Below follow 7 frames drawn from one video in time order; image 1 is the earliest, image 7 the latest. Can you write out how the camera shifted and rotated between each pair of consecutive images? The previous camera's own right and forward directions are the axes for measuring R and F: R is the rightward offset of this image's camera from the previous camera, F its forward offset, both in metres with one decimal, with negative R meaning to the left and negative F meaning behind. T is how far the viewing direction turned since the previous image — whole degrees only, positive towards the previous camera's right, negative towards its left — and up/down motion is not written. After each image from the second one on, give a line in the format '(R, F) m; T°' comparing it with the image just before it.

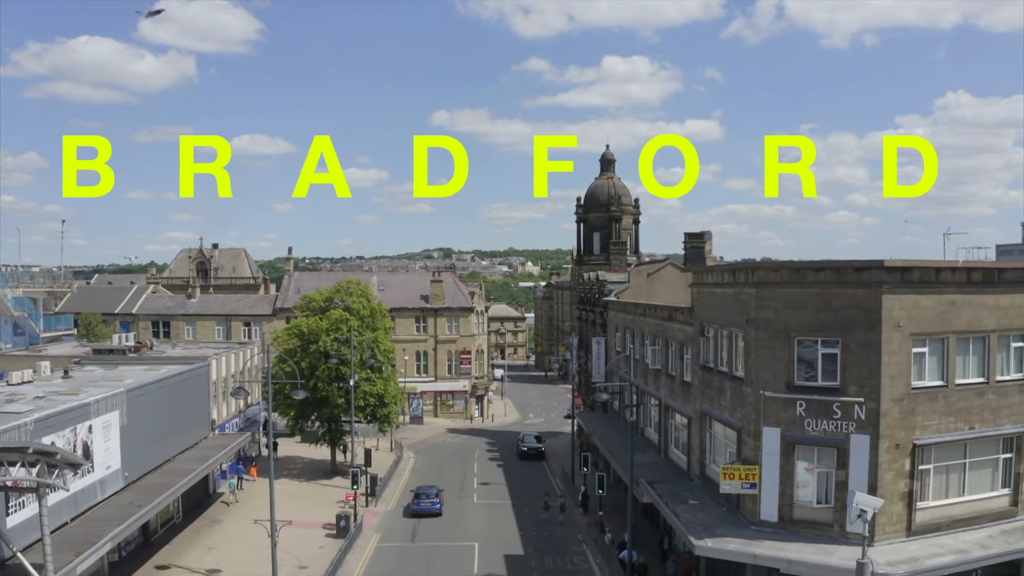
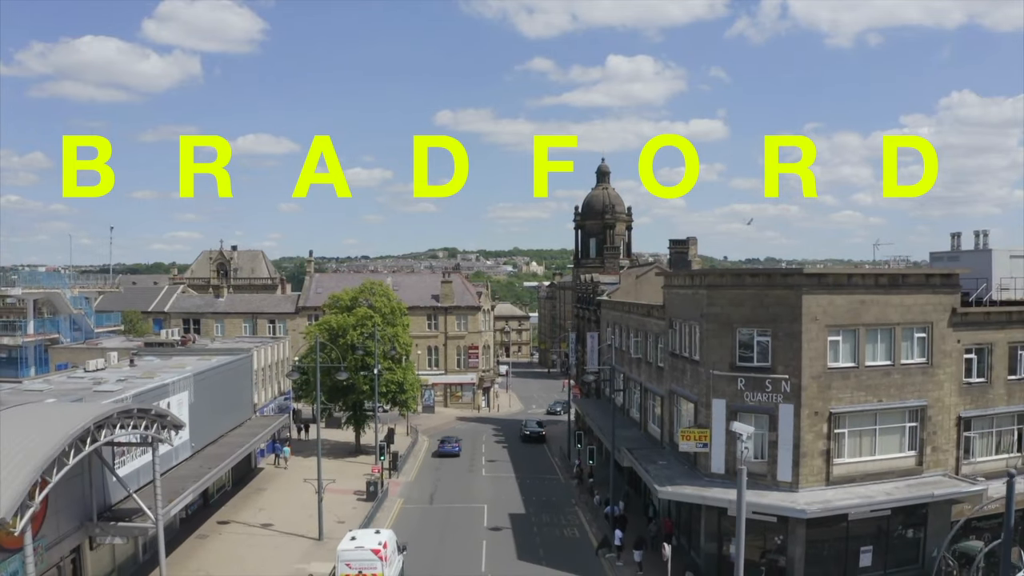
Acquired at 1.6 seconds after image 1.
(0.0, -5.3) m; 0°
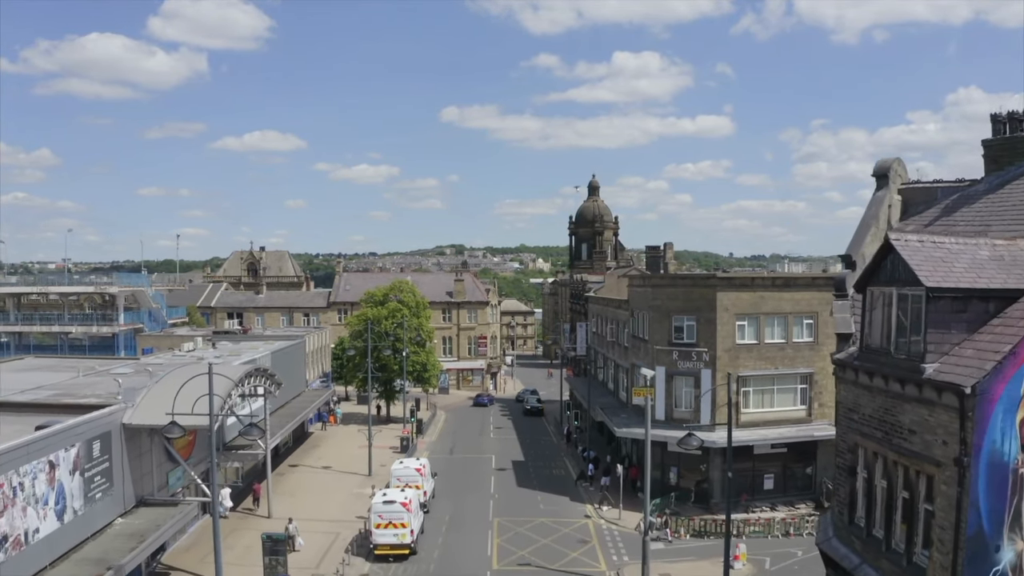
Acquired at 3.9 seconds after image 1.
(+0.3, -10.0) m; 0°
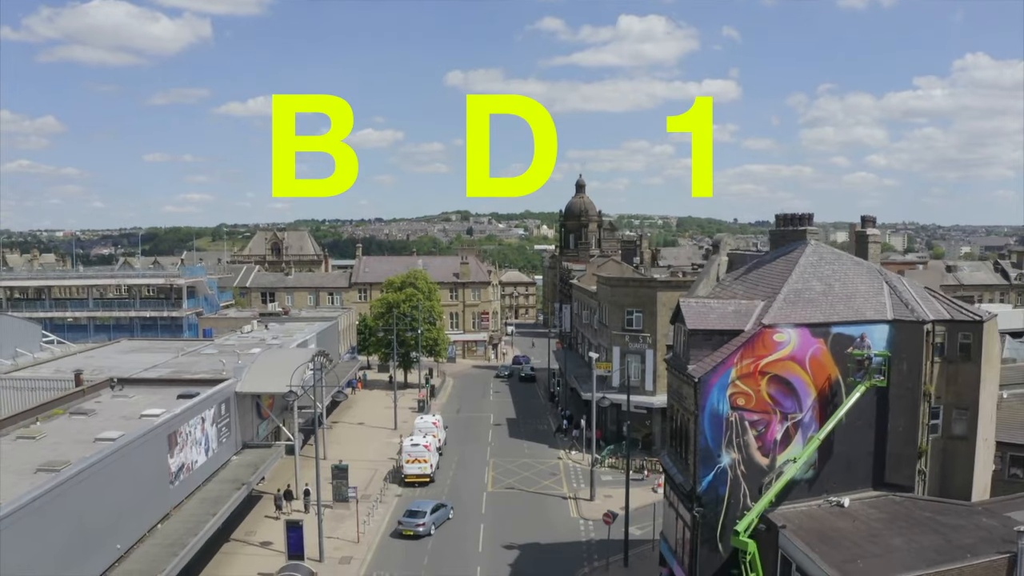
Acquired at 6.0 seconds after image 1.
(+0.8, -11.3) m; 0°
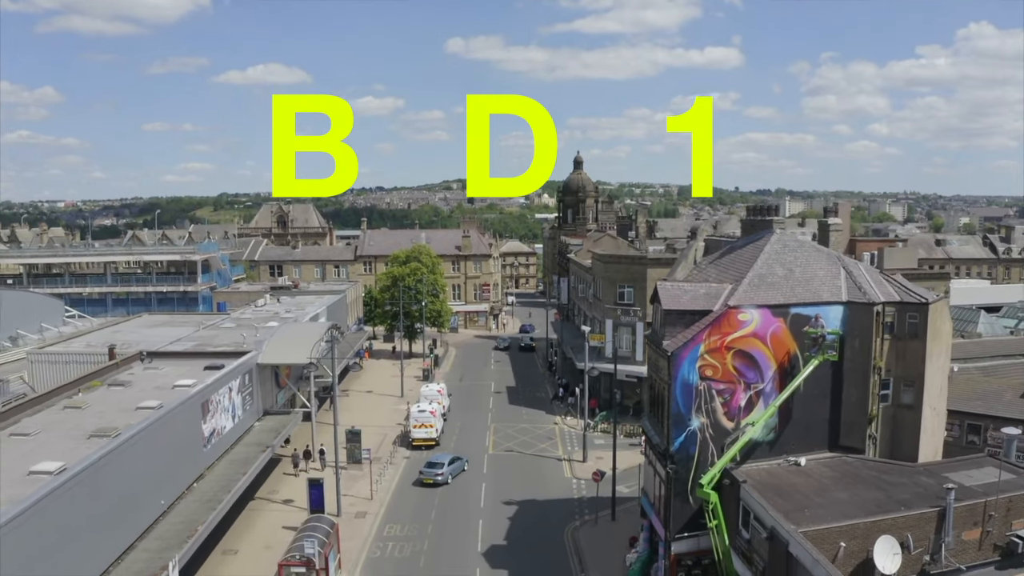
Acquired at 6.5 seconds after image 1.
(+0.1, -3.1) m; 0°
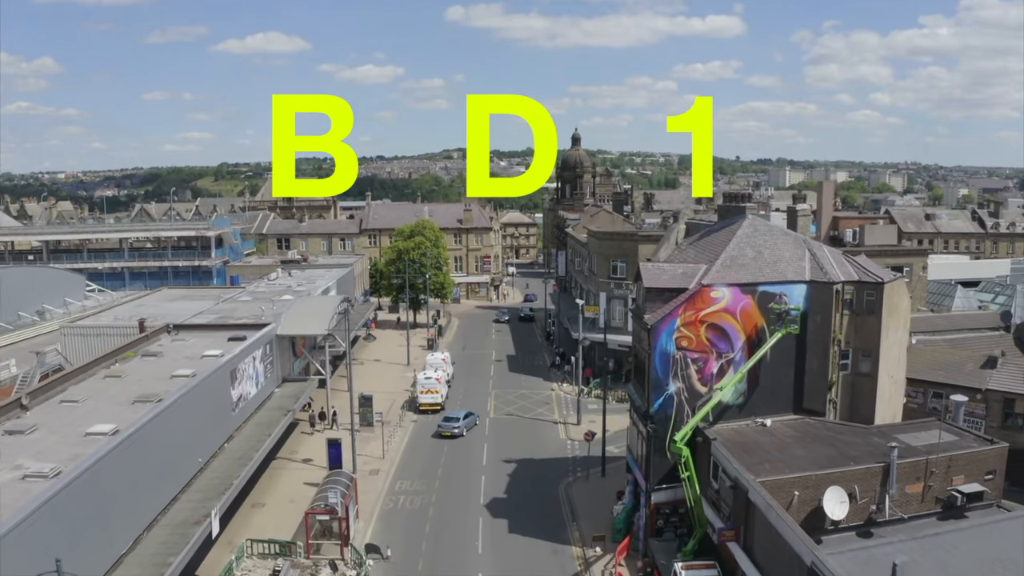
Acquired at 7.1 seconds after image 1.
(+0.1, -3.2) m; 0°
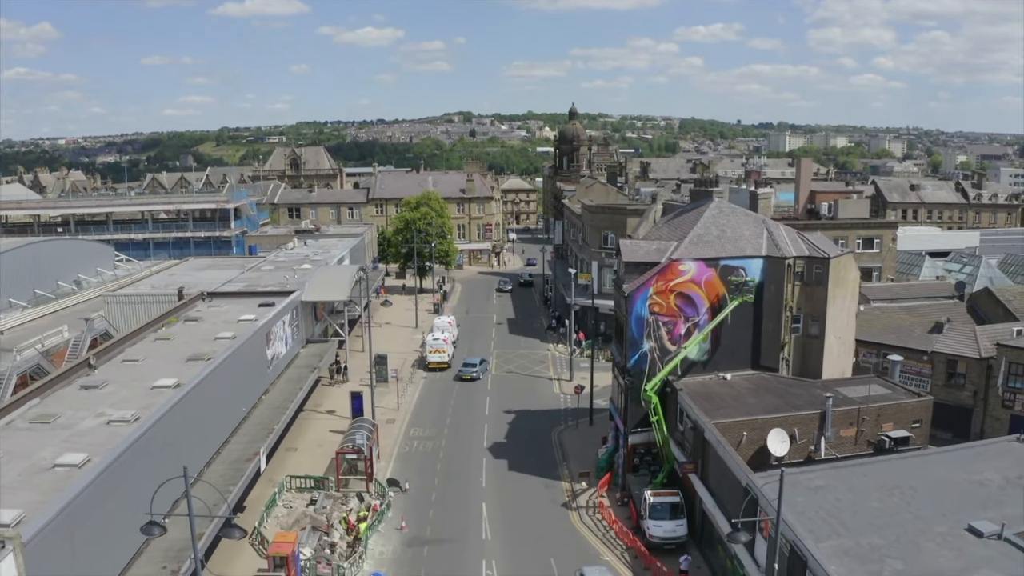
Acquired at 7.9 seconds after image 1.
(+0.1, -5.1) m; 0°
